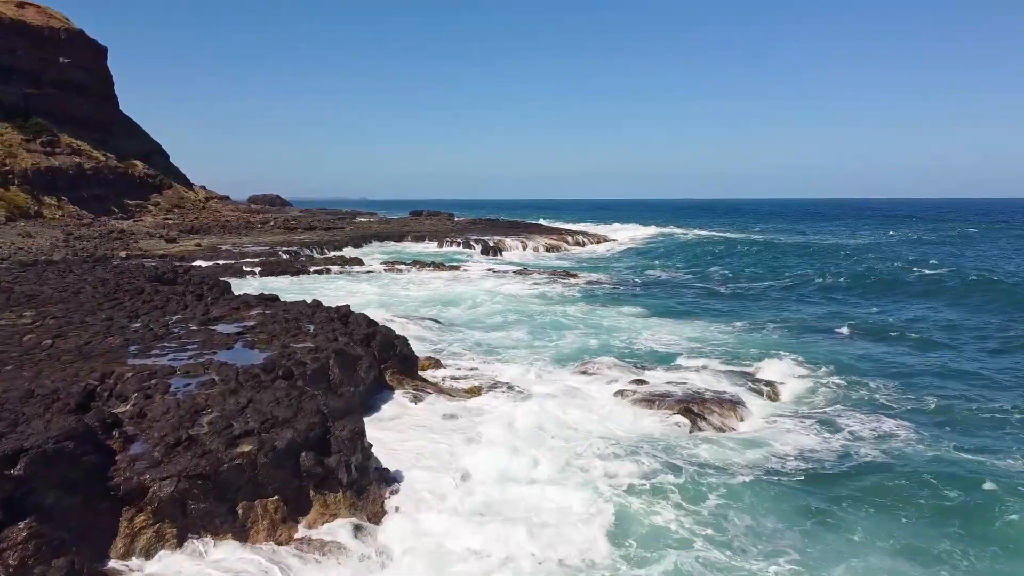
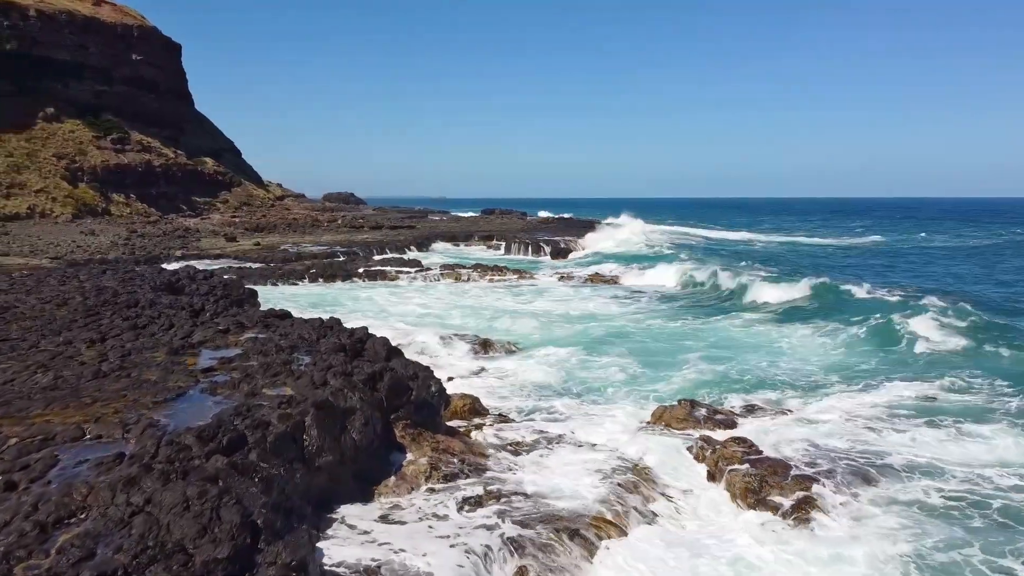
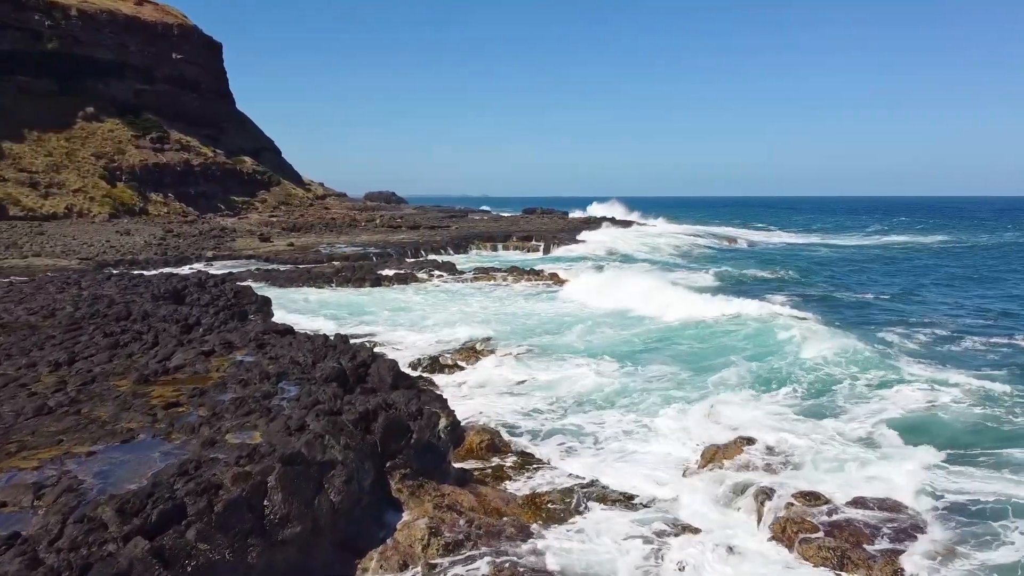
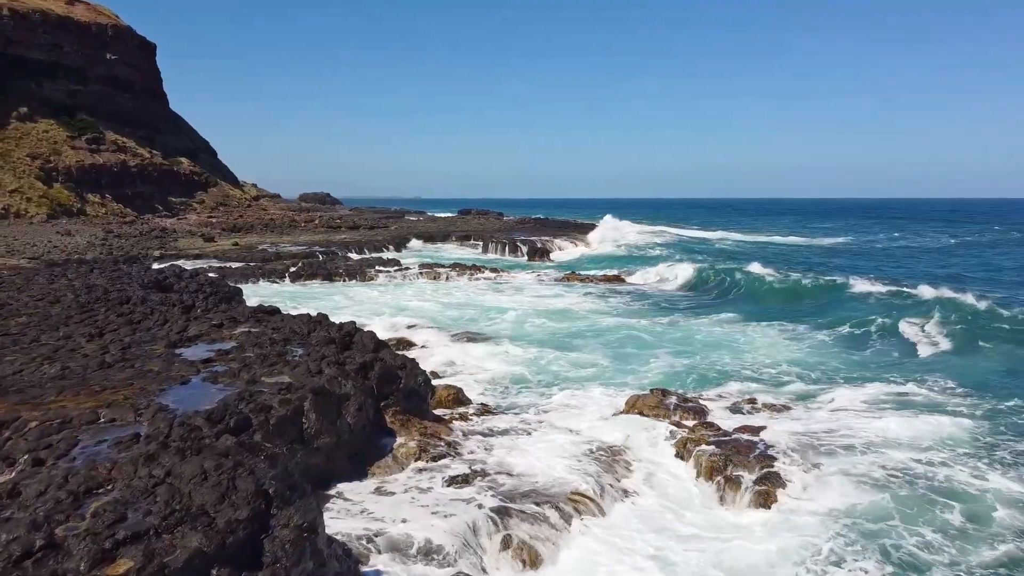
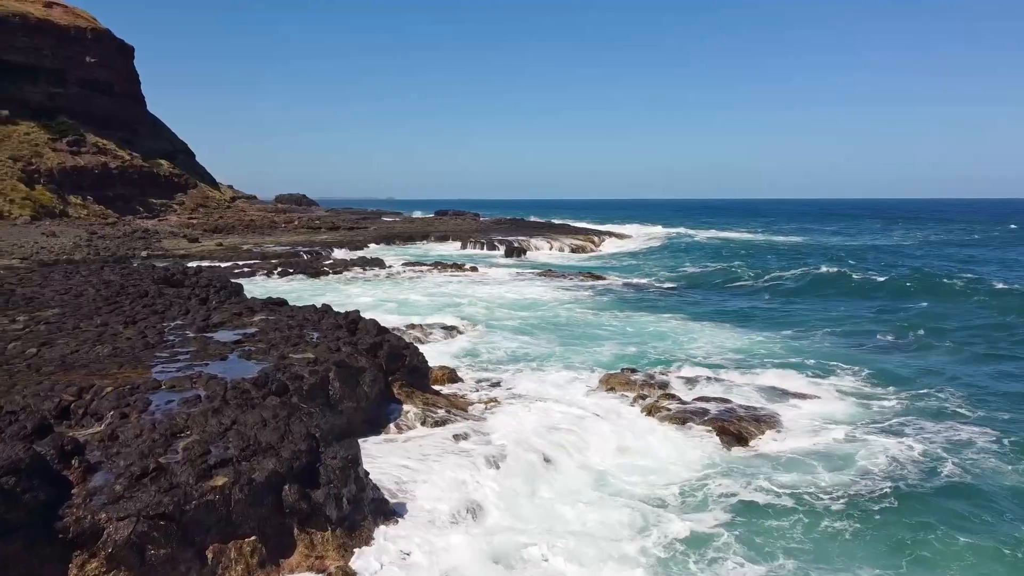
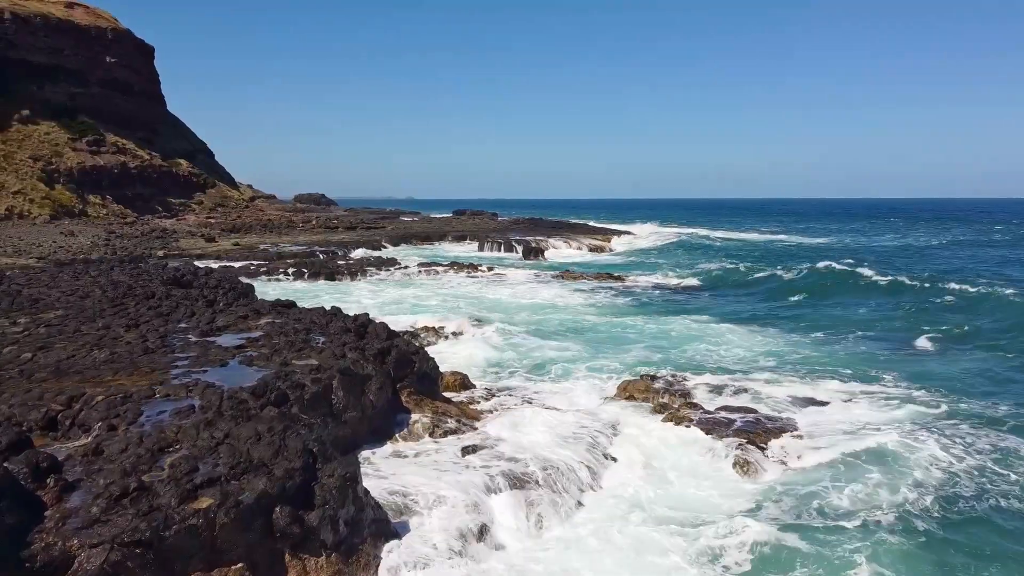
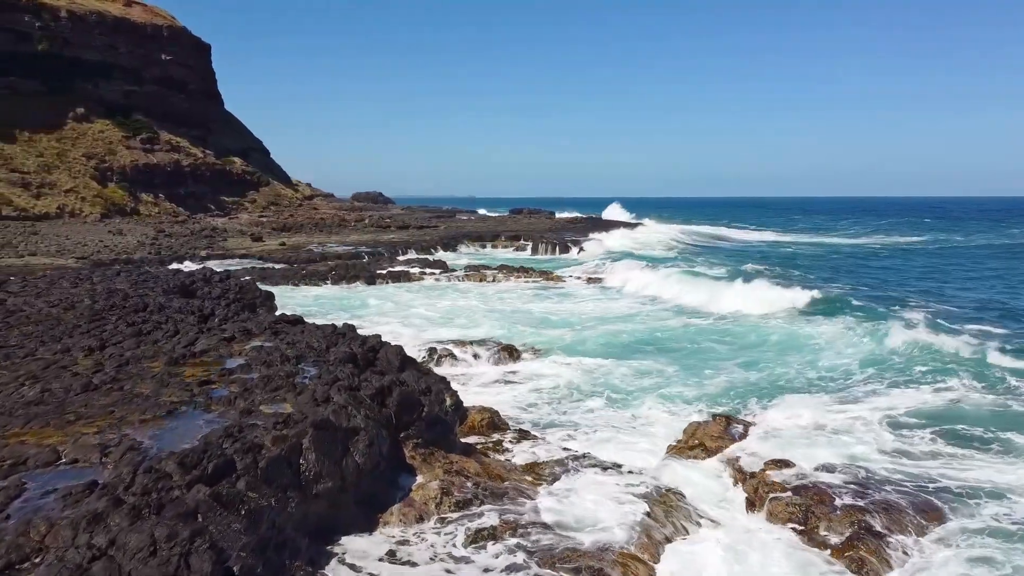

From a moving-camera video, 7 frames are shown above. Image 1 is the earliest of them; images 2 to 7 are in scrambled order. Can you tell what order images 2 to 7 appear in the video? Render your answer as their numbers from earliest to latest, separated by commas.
5, 6, 4, 2, 7, 3
